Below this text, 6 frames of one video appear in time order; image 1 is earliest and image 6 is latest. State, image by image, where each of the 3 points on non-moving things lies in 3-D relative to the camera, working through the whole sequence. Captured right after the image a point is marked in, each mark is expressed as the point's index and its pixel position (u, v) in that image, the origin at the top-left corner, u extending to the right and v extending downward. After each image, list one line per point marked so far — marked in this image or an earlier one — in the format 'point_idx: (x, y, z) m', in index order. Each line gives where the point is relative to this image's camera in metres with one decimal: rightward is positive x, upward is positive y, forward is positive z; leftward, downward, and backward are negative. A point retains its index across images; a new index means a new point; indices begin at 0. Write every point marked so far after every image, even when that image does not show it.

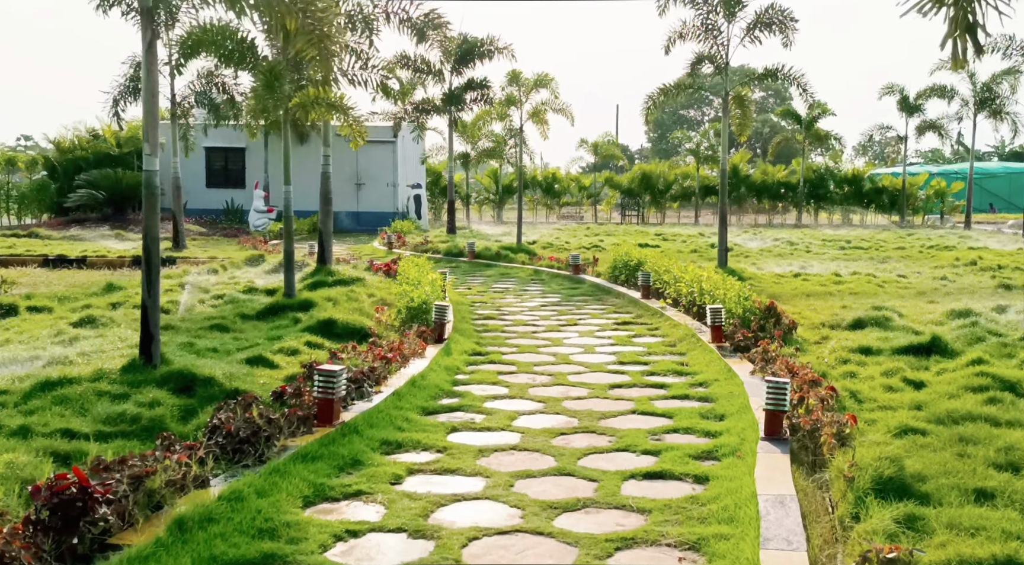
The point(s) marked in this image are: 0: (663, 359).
0: (+1.2, -0.6, +7.4) m
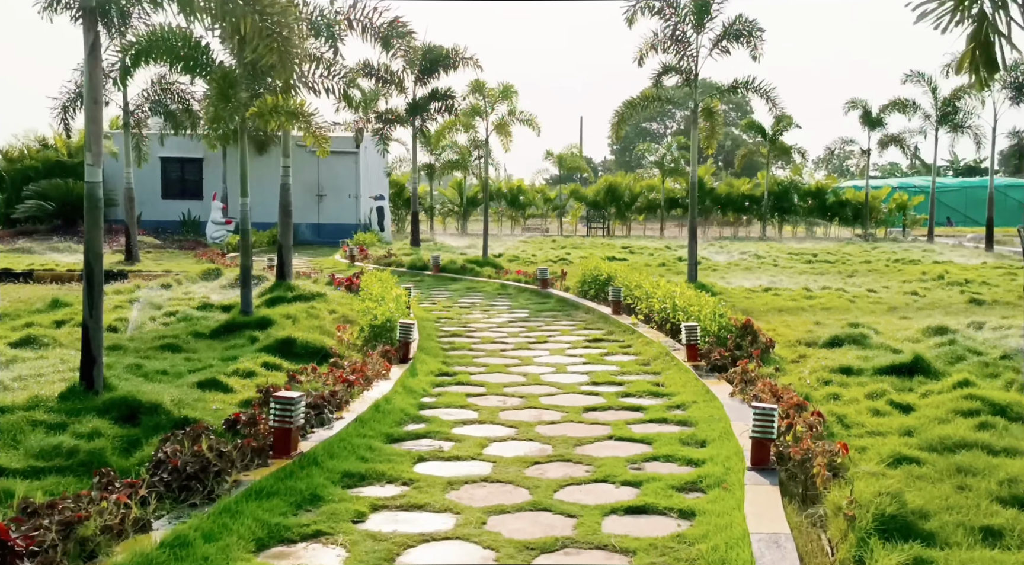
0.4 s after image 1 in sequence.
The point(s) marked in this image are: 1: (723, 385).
0: (+0.9, -0.7, +7.1) m
1: (+1.4, -0.7, +6.5) m
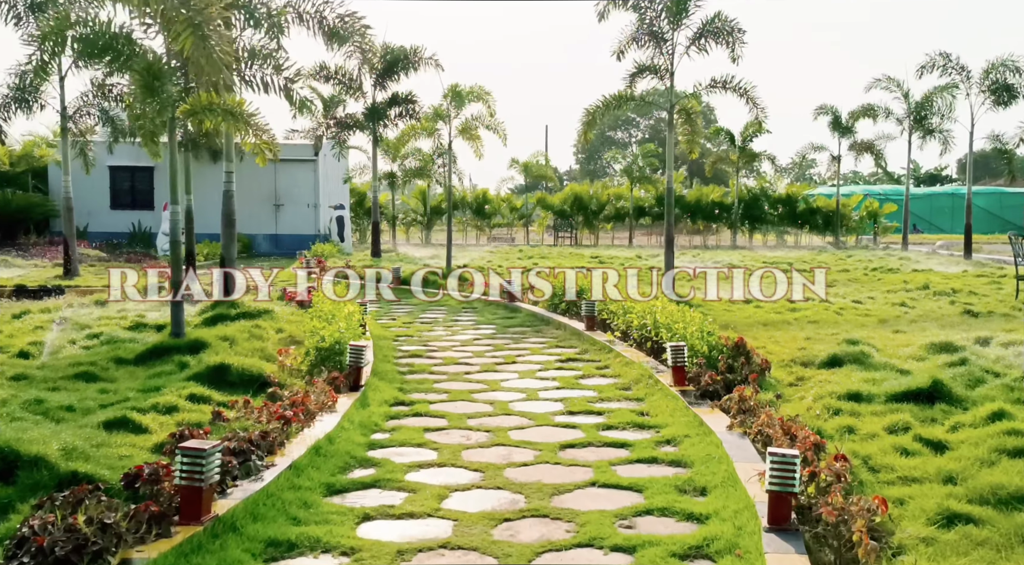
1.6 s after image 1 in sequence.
0: (+0.7, -0.8, +6.3) m
1: (+1.2, -0.8, +5.7) m
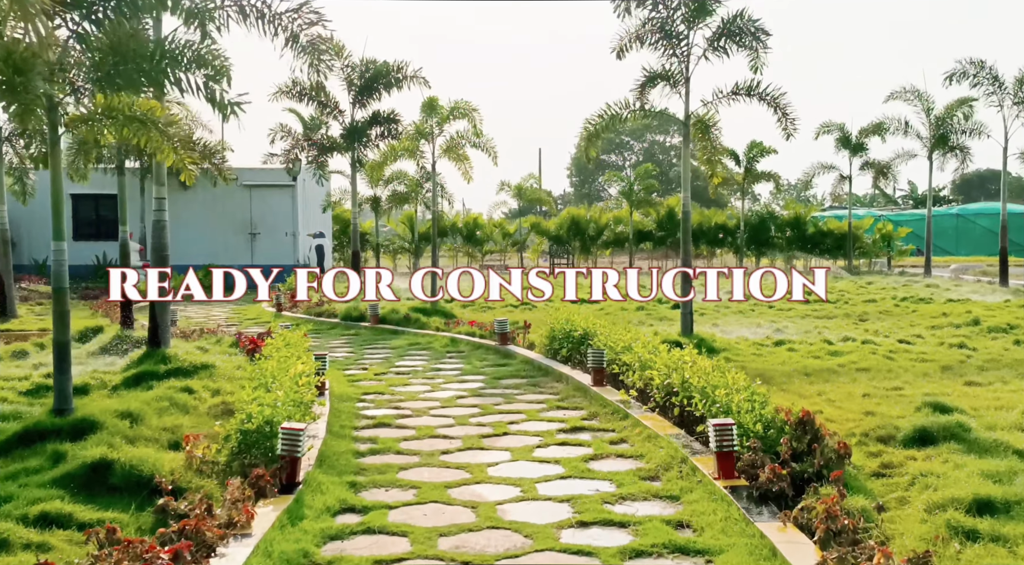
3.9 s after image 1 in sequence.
0: (+0.7, -1.1, +4.6) m
1: (+1.2, -1.1, +3.9) m
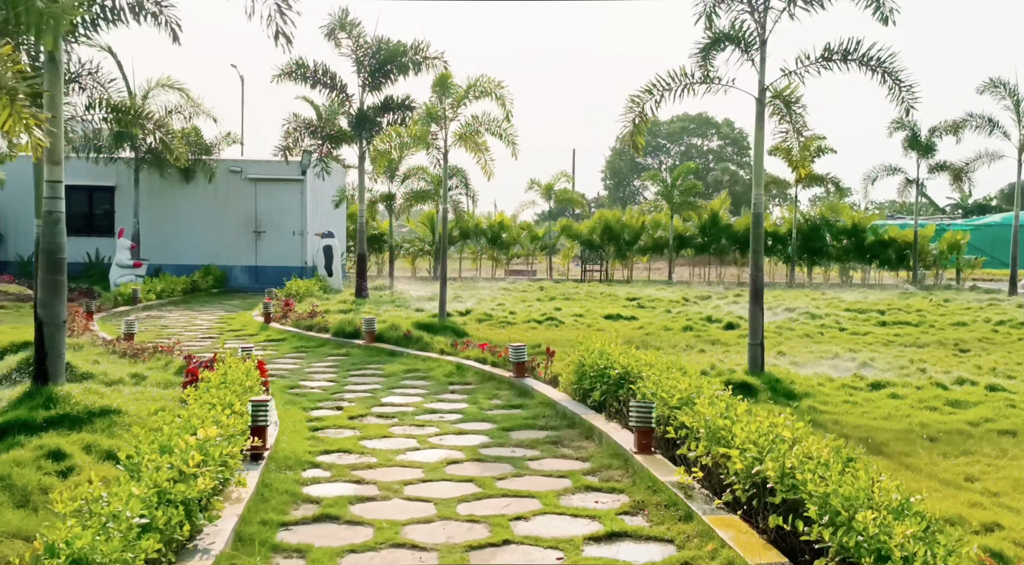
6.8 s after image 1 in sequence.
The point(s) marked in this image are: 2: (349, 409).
0: (+0.6, -1.3, +2.3) m
1: (+1.1, -1.2, +1.7) m
2: (-1.3, -1.0, +7.7) m
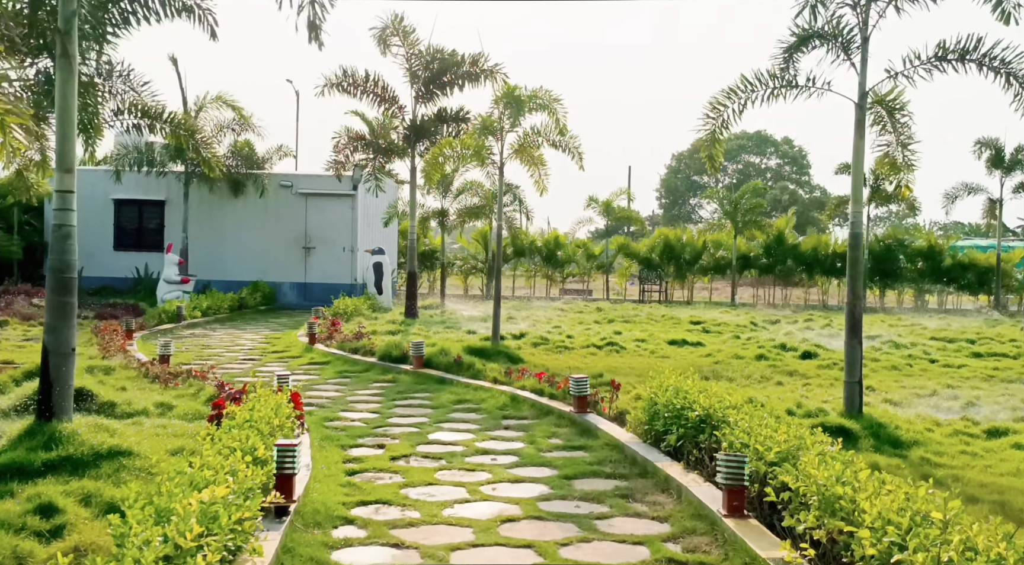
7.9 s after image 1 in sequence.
0: (+0.8, -1.4, +1.4) m
1: (+1.2, -1.3, +0.7) m
2: (-0.9, -1.2, +6.9) m
